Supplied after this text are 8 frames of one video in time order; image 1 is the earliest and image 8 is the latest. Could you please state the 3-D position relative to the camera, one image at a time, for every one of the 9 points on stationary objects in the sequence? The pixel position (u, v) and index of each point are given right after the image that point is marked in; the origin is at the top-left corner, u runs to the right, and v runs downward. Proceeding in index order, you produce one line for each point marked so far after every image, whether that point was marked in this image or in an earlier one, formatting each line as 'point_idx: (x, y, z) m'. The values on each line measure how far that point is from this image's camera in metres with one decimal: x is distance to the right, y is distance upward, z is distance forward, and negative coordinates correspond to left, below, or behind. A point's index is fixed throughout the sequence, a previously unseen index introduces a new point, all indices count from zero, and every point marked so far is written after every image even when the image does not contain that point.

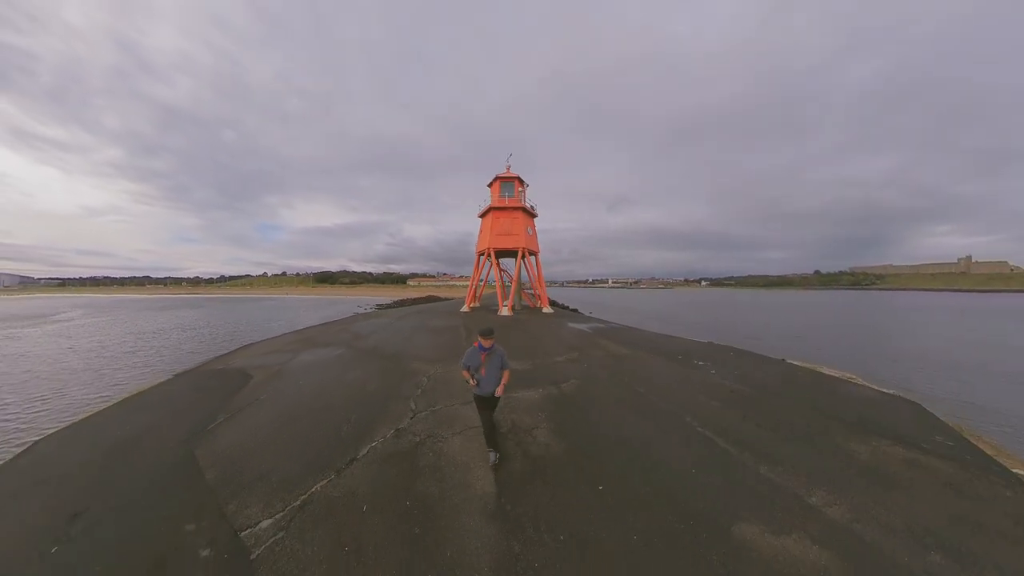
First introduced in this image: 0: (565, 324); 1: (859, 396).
0: (+1.5, -1.0, +9.4) m
1: (+4.9, -1.5, +4.8) m
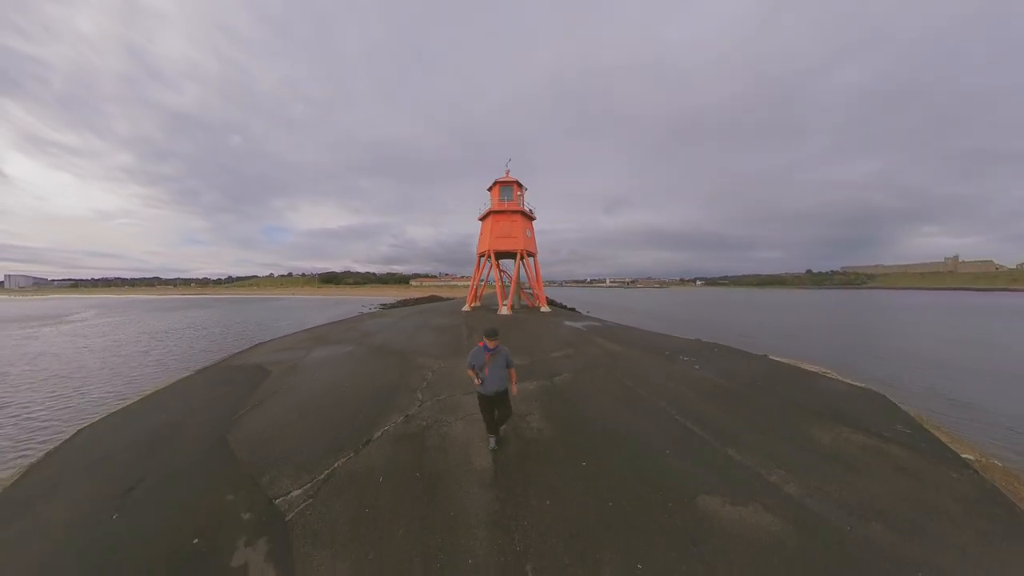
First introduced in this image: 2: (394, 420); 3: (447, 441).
0: (+1.4, -1.0, +9.8) m
1: (+4.8, -1.5, +5.2) m
2: (-1.3, -1.5, +3.8) m
3: (-0.7, -1.5, +3.4) m
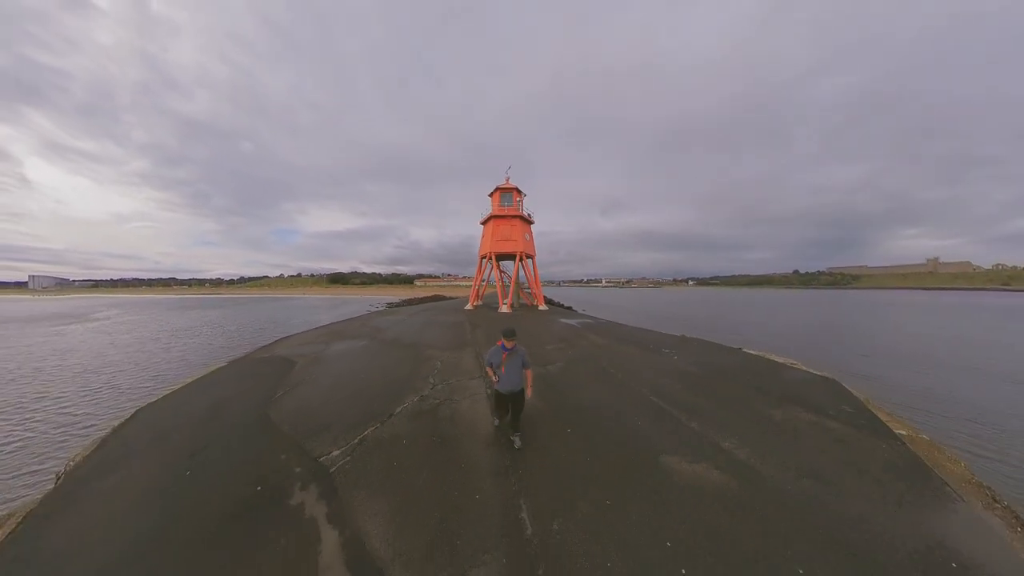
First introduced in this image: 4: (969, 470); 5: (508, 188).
0: (+1.4, -1.0, +10.4) m
1: (+4.8, -1.5, +5.8) m
2: (-1.3, -1.5, +4.4) m
3: (-0.7, -1.5, +4.1) m
4: (+5.2, -2.1, +3.8) m
5: (-0.2, +3.5, +12.0) m
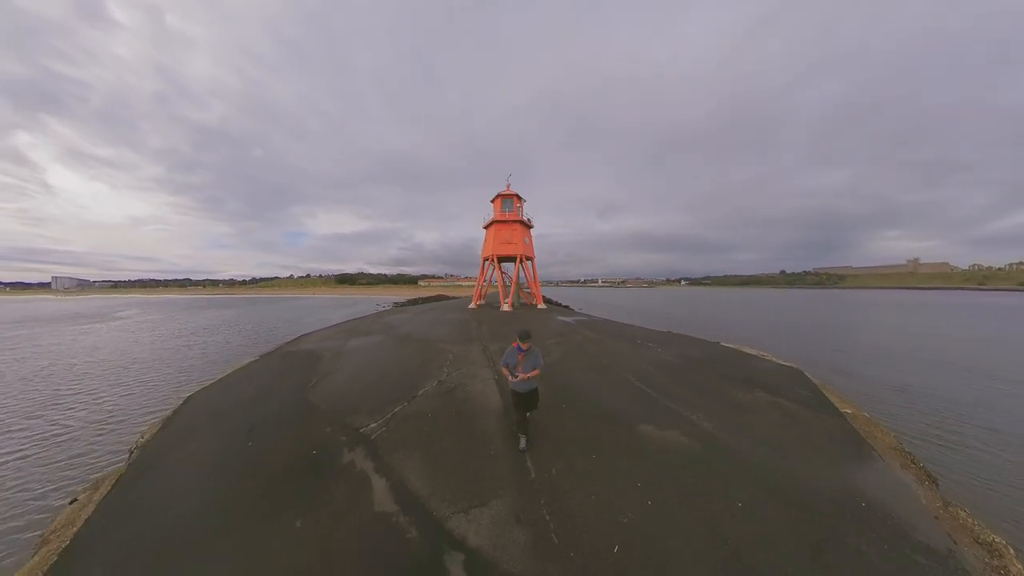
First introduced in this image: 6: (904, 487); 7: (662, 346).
0: (+1.5, -1.0, +11.2) m
1: (+4.9, -1.5, +6.6) m
2: (-1.3, -1.5, +5.2) m
3: (-0.6, -1.5, +4.8) m
4: (+5.3, -2.1, +4.6) m
5: (-0.1, +3.5, +12.8) m
6: (+4.3, -2.3, +3.7) m
7: (+3.4, -1.3, +7.6) m
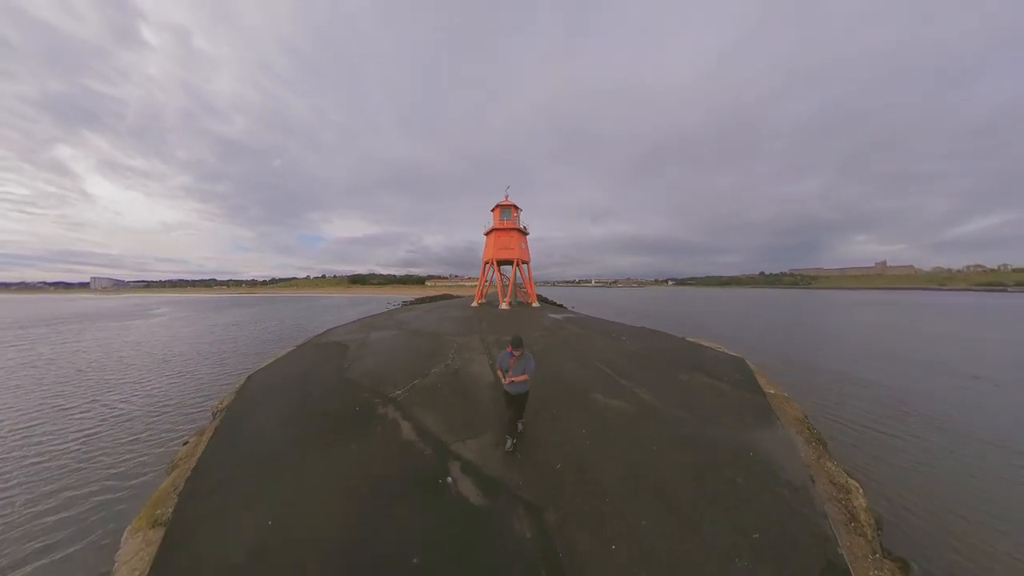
0: (+1.3, -1.0, +12.6) m
1: (+4.7, -1.6, +8.0) m
2: (-1.4, -1.6, +6.6) m
3: (-0.8, -1.6, +6.2) m
4: (+5.1, -2.2, +6.0) m
5: (-0.2, +3.5, +14.2) m
6: (+4.1, -2.3, +5.1) m
7: (+3.3, -1.4, +9.0) m
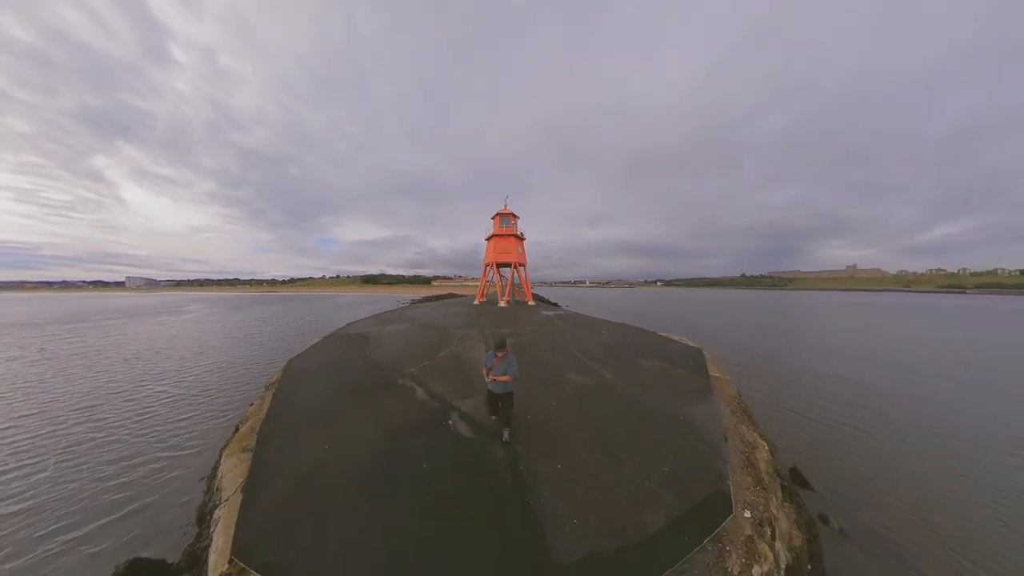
0: (+1.2, -1.0, +14.0) m
1: (+4.6, -1.6, +9.4) m
2: (-1.6, -1.6, +8.1) m
3: (-1.0, -1.6, +7.7) m
4: (+4.9, -2.2, +7.4) m
5: (-0.3, +3.5, +15.6) m
6: (+3.9, -2.4, +6.5) m
7: (+3.1, -1.4, +10.5) m
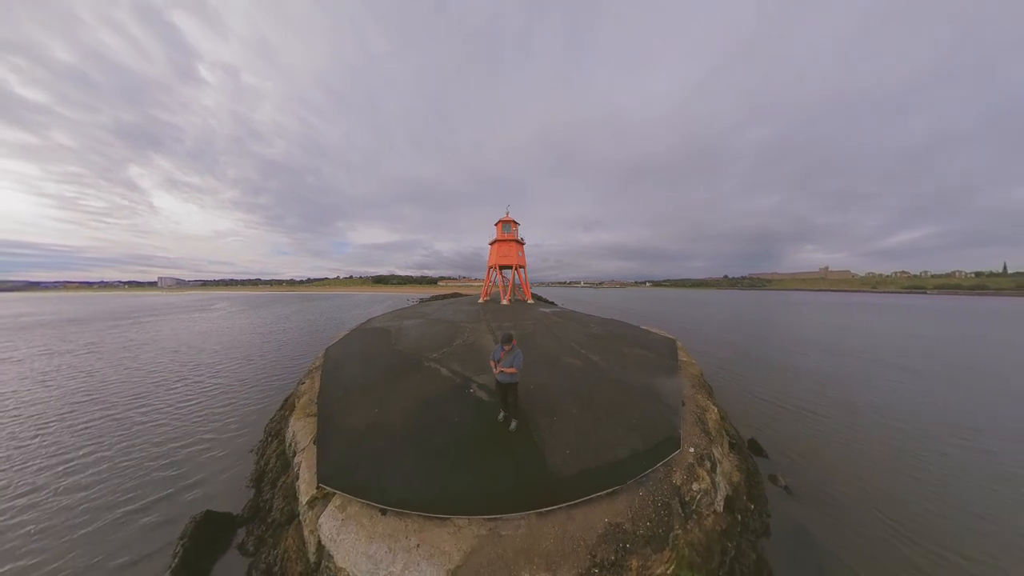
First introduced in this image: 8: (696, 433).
0: (+1.3, -1.0, +15.6) m
1: (+4.7, -1.6, +11.0) m
2: (-1.5, -1.5, +9.7) m
3: (-0.8, -1.6, +9.3) m
4: (+5.0, -2.2, +9.1) m
5: (-0.3, +3.5, +17.2) m
6: (+4.1, -2.3, +8.1) m
7: (+3.2, -1.4, +12.1) m
8: (+3.7, -2.8, +6.6) m
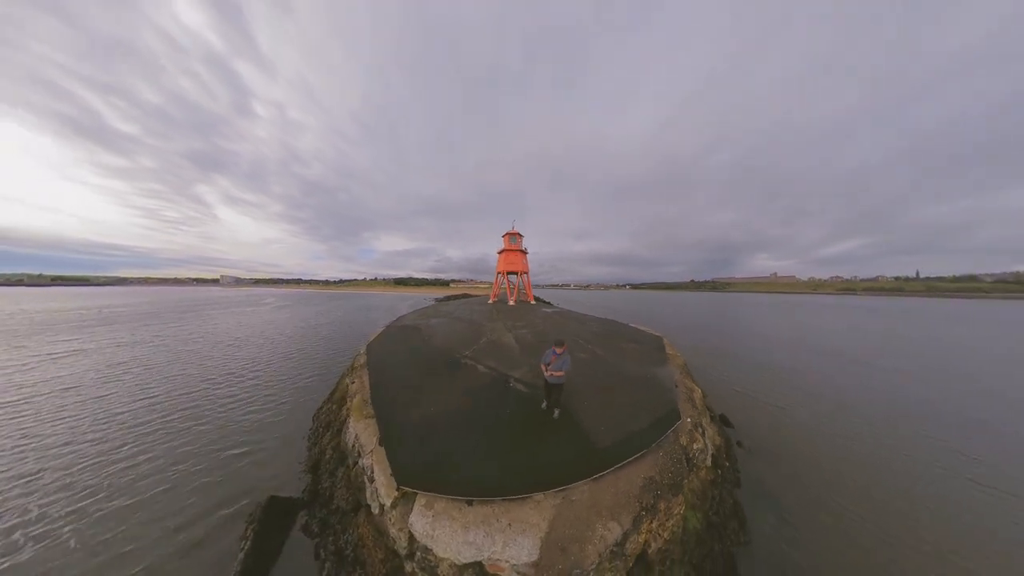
0: (+1.8, -1.1, +17.1) m
1: (+5.2, -1.8, +12.6) m
2: (-0.9, -1.7, +11.1) m
3: (-0.3, -1.7, +10.8) m
4: (+5.6, -2.4, +10.6) m
5: (+0.3, +3.4, +18.7) m
6: (+4.6, -2.6, +9.7) m
7: (+3.8, -1.6, +13.6) m
8: (+4.3, -3.1, +8.2) m
